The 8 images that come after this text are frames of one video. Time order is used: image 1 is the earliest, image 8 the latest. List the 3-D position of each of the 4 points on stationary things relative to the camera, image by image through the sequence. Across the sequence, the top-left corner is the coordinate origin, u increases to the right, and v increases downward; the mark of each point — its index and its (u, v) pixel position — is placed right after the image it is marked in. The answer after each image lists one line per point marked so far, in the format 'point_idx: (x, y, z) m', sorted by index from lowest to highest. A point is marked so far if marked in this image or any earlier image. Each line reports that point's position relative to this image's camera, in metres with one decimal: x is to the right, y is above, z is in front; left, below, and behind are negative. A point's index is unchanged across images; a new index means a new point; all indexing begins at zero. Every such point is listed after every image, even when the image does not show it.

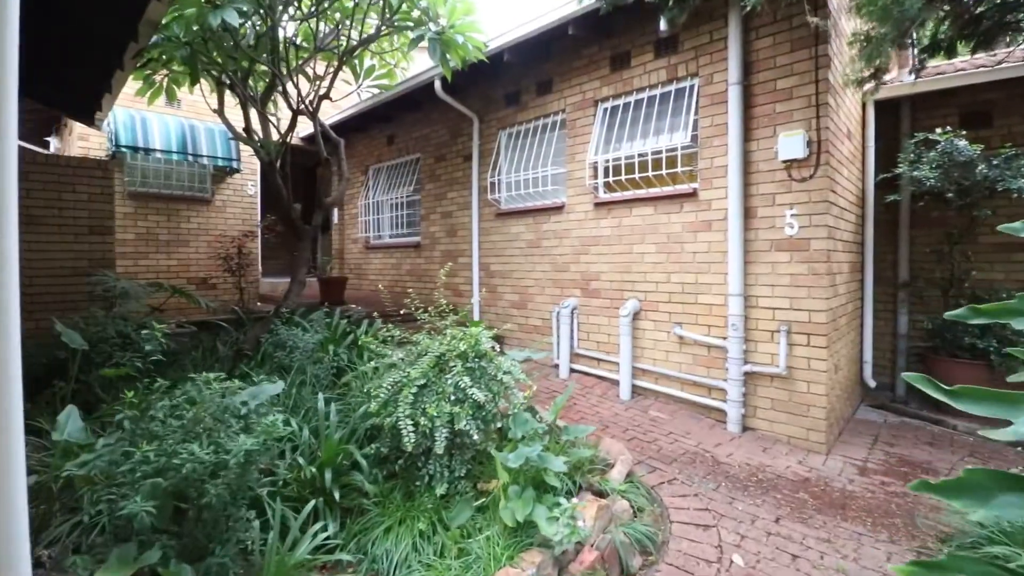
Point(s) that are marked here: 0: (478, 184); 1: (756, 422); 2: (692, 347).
0: (-0.4, +1.3, +5.9) m
1: (+1.9, -1.1, +3.9) m
2: (+1.6, -0.5, +4.2) m
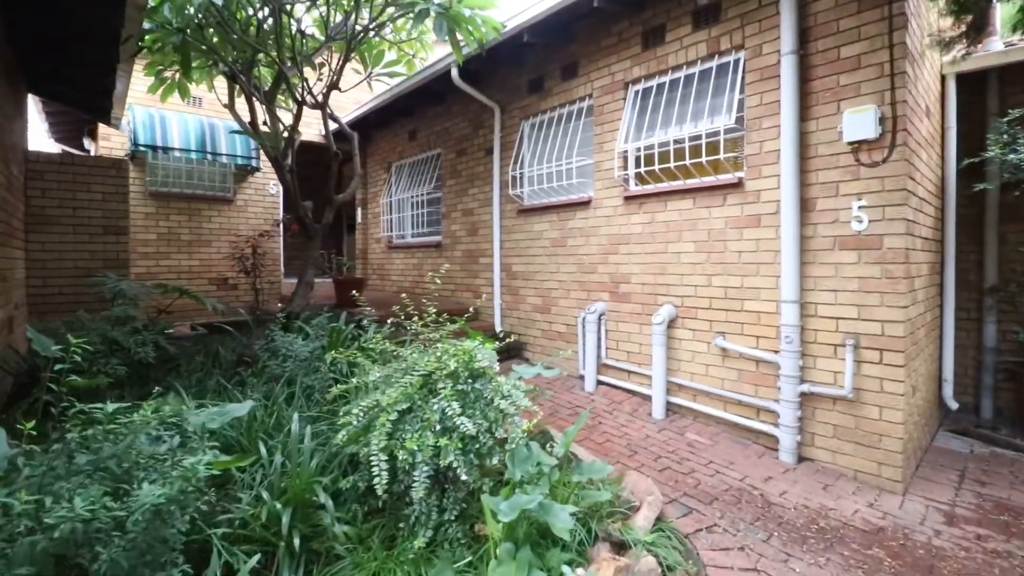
0: (-0.1, +1.2, +5.5) m
1: (+2.0, -1.1, +3.3) m
2: (+1.7, -0.6, +3.7) m
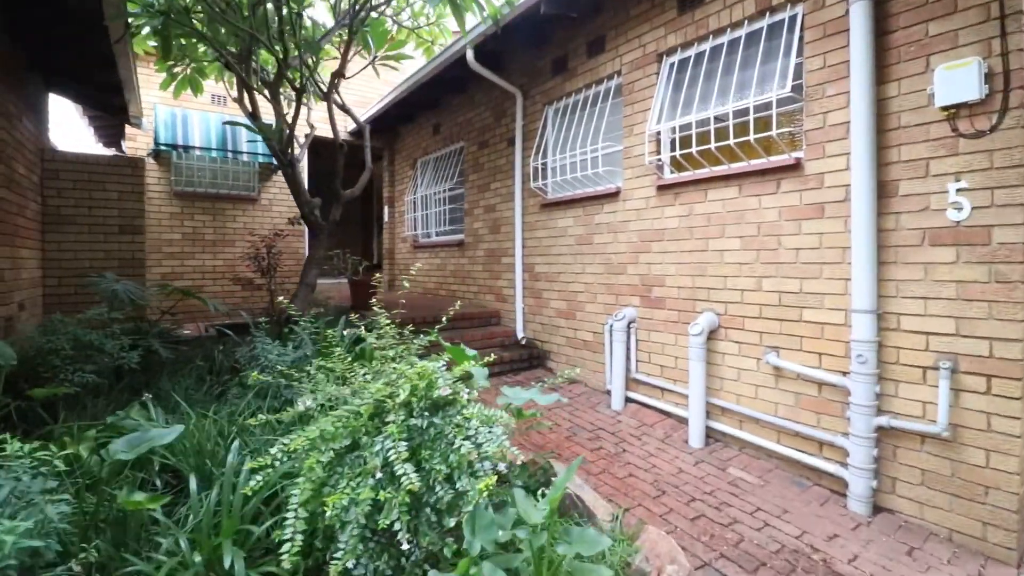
0: (+0.1, +1.2, +5.0) m
1: (+2.0, -1.1, +2.6) m
2: (+1.7, -0.6, +3.0) m
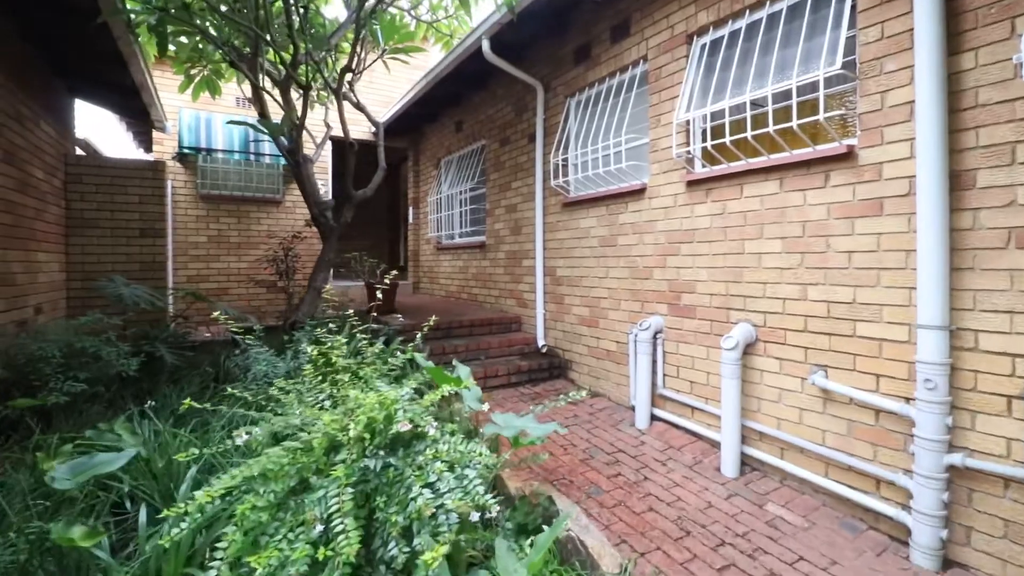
0: (+0.3, +1.2, +4.7) m
1: (+2.0, -1.2, +2.2) m
2: (+1.8, -0.6, +2.6) m
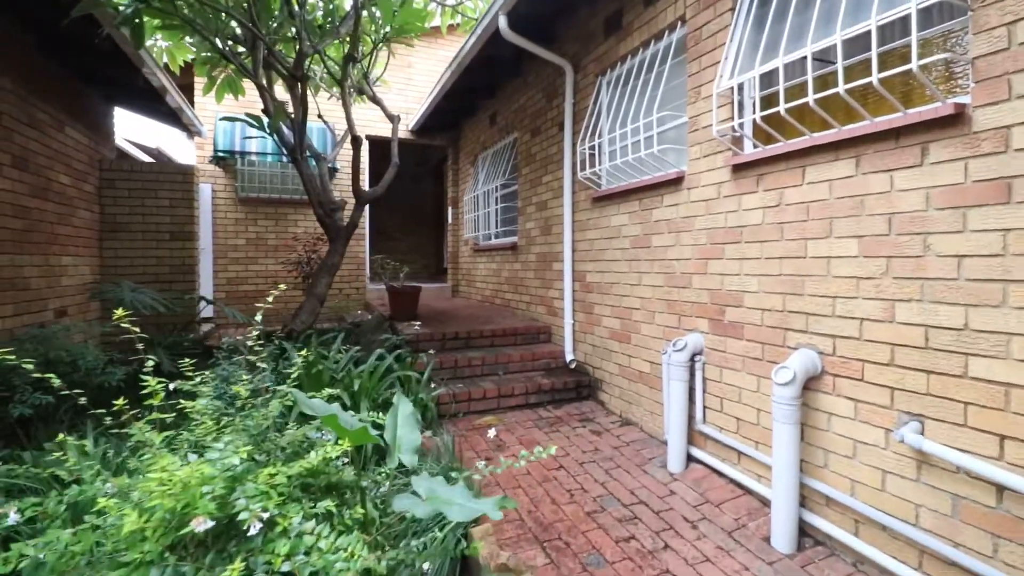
0: (+0.5, +1.1, +4.2) m
1: (+1.8, -1.3, +1.4) m
2: (+1.6, -0.7, +1.8) m
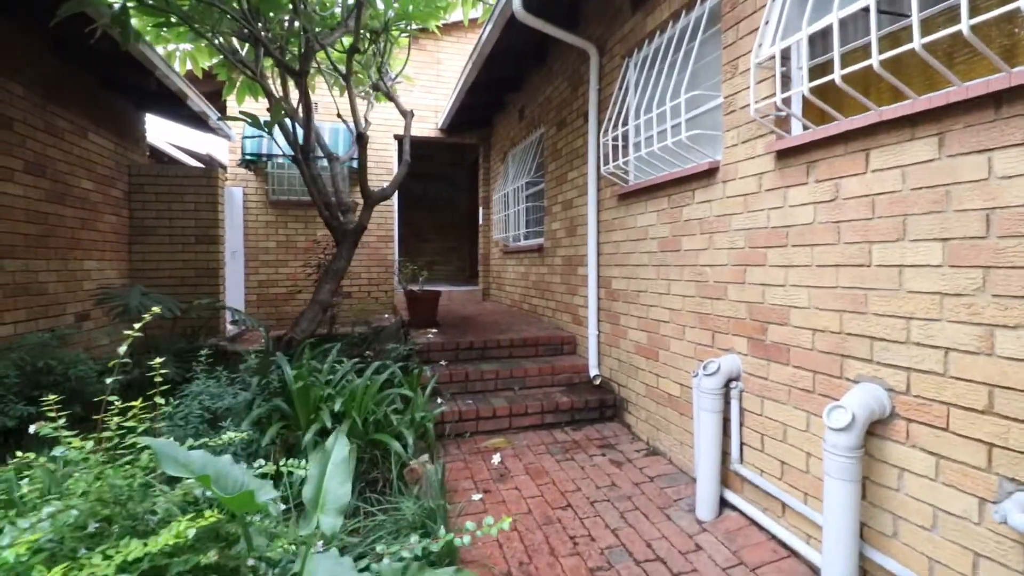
0: (+0.6, +1.0, +3.7) m
1: (+1.7, -1.3, +0.8) m
2: (+1.5, -0.8, +1.3) m
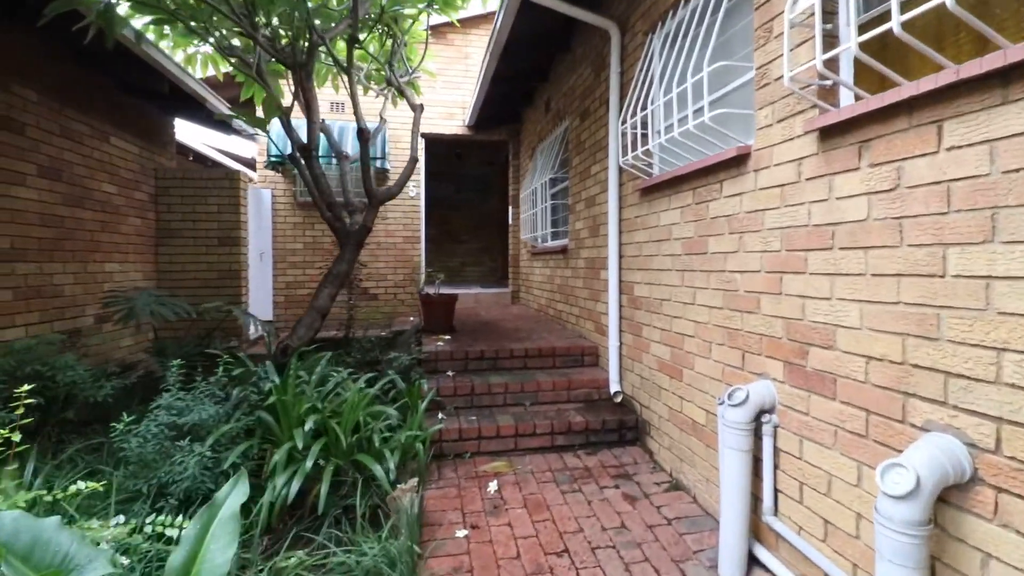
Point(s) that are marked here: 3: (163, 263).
0: (+0.7, +1.0, +3.3) m
1: (+1.4, -1.4, +0.3) m
2: (+1.3, -0.8, +0.8) m
3: (-3.6, +0.2, +5.0) m
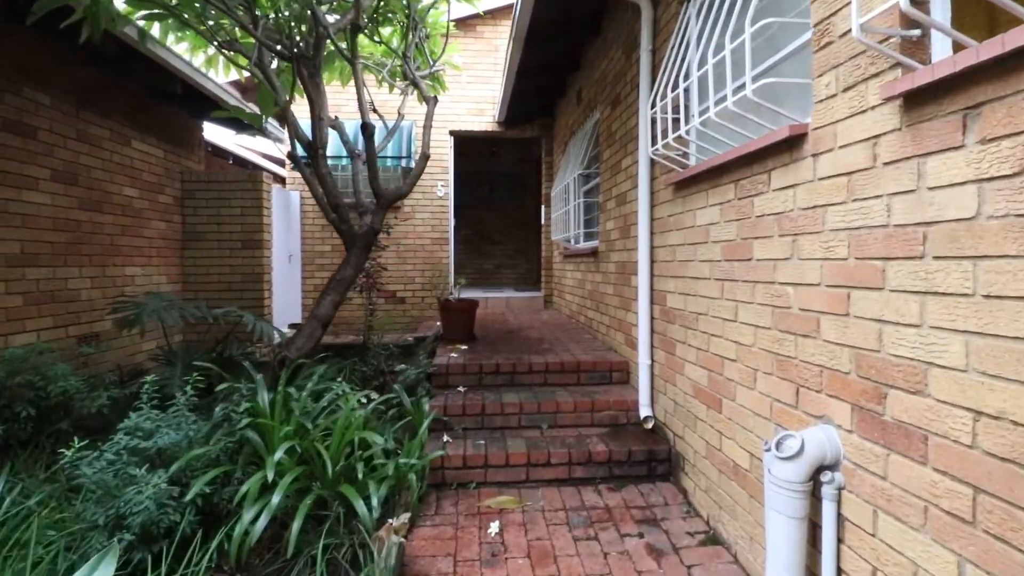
0: (+0.8, +0.9, +2.9) m
1: (+1.2, -1.4, -0.2) m
2: (+1.1, -0.9, +0.3) m
3: (-3.3, +0.2, +5.0) m
